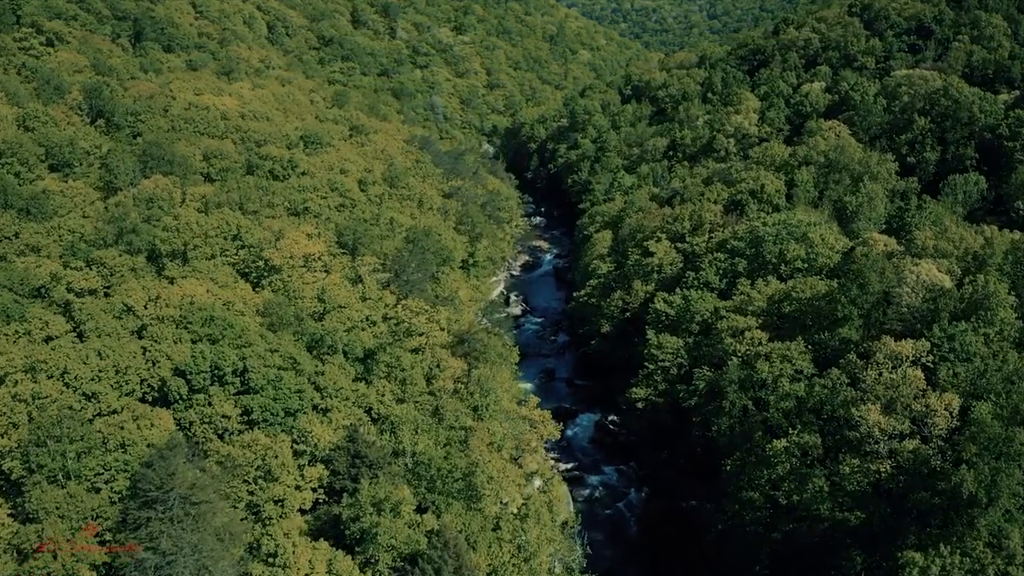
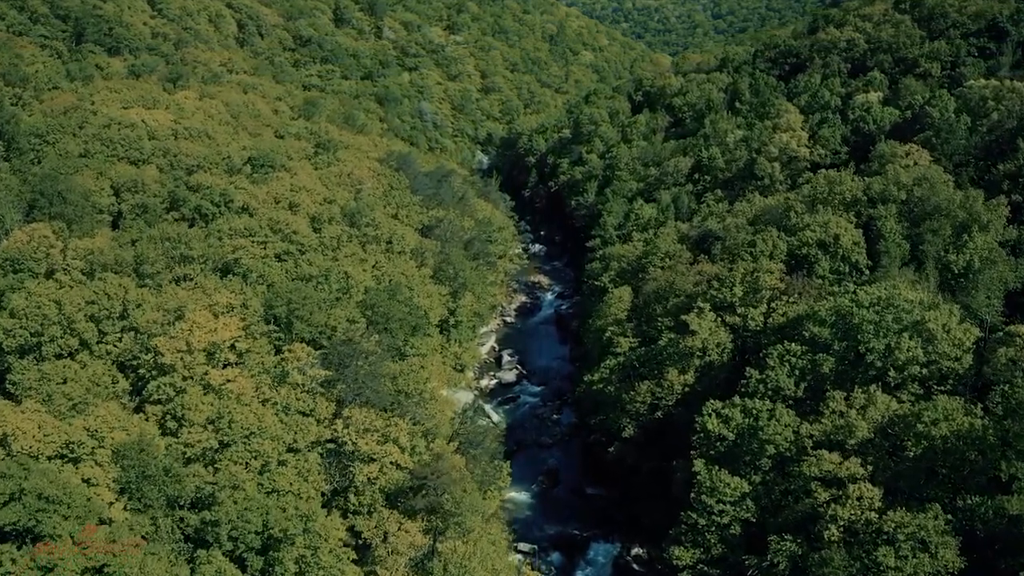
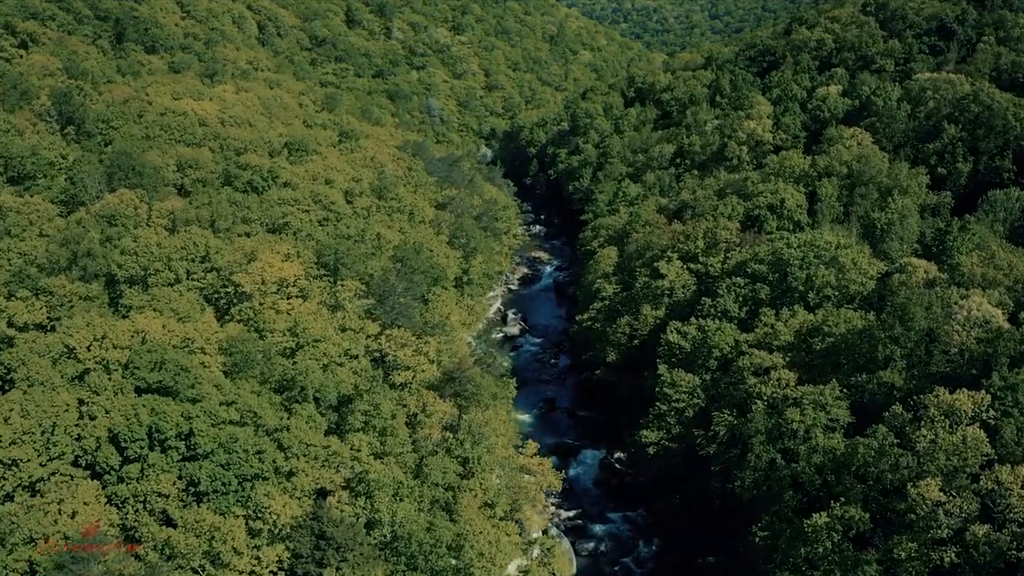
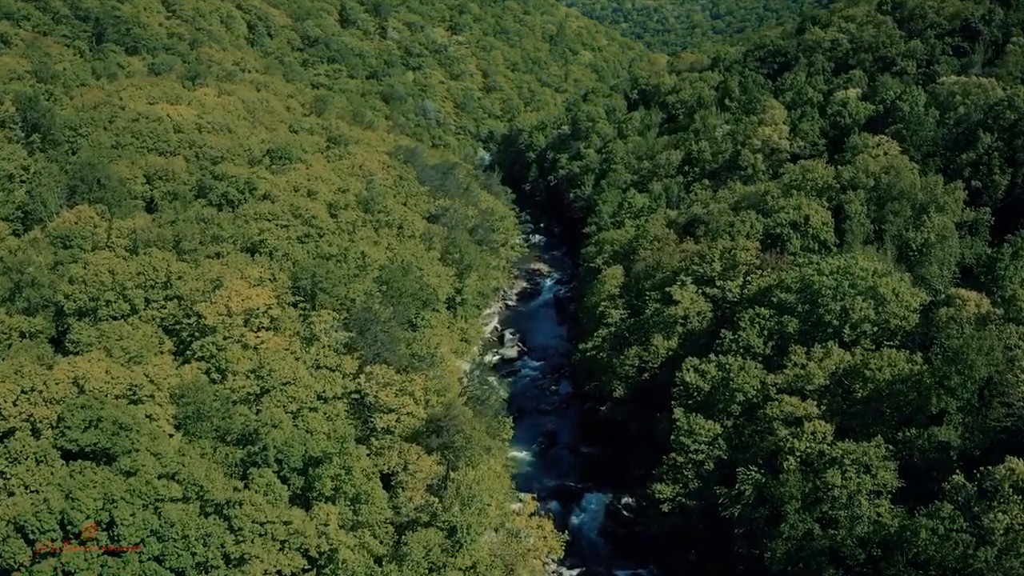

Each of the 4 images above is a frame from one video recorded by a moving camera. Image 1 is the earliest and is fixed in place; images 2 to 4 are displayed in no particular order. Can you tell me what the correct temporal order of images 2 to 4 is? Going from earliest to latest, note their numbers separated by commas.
3, 4, 2
